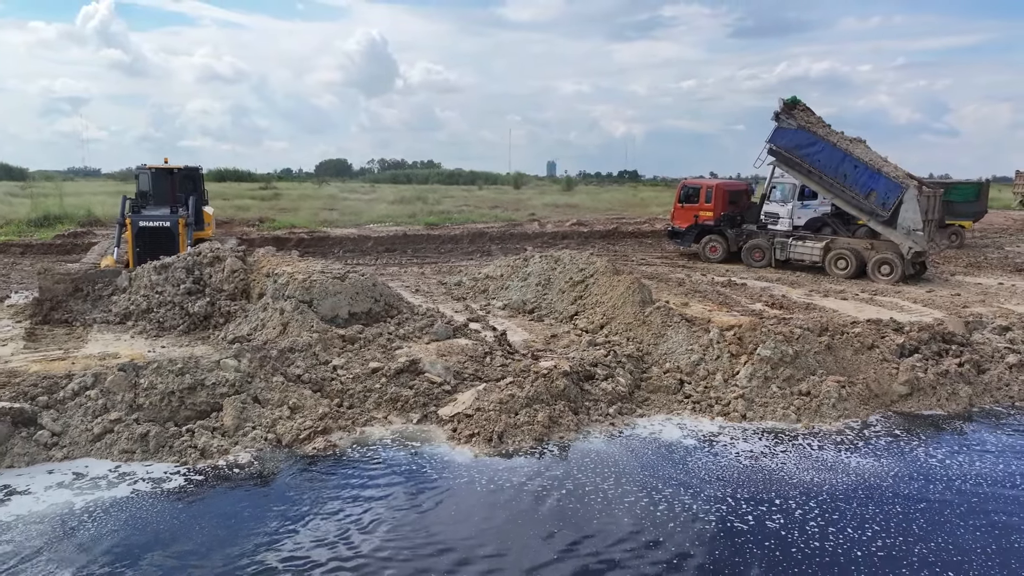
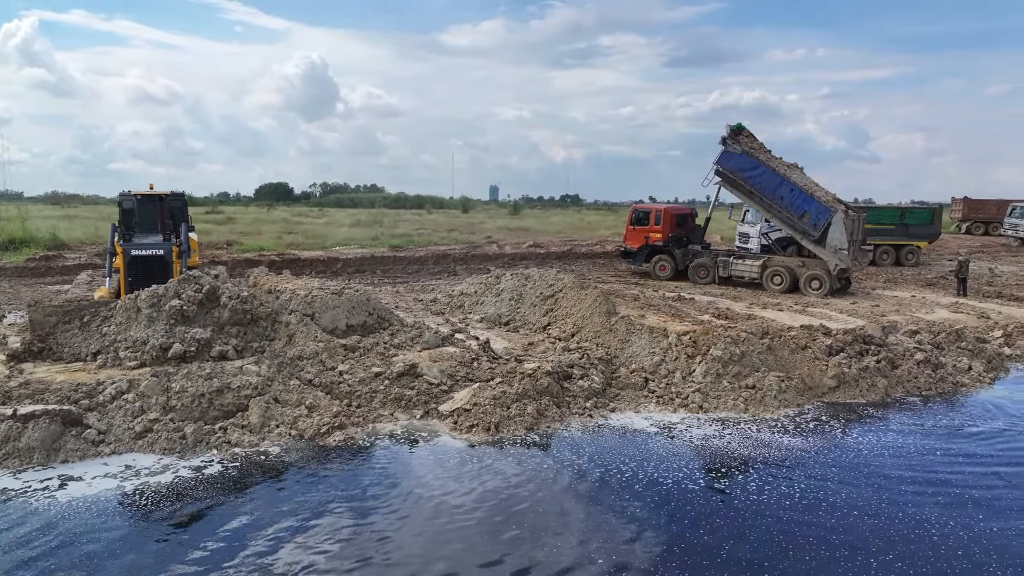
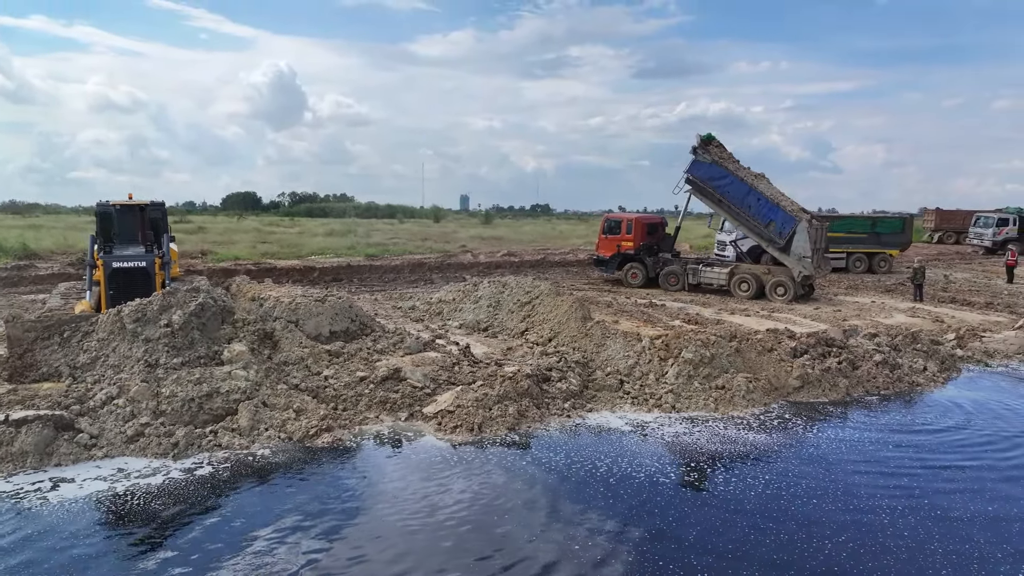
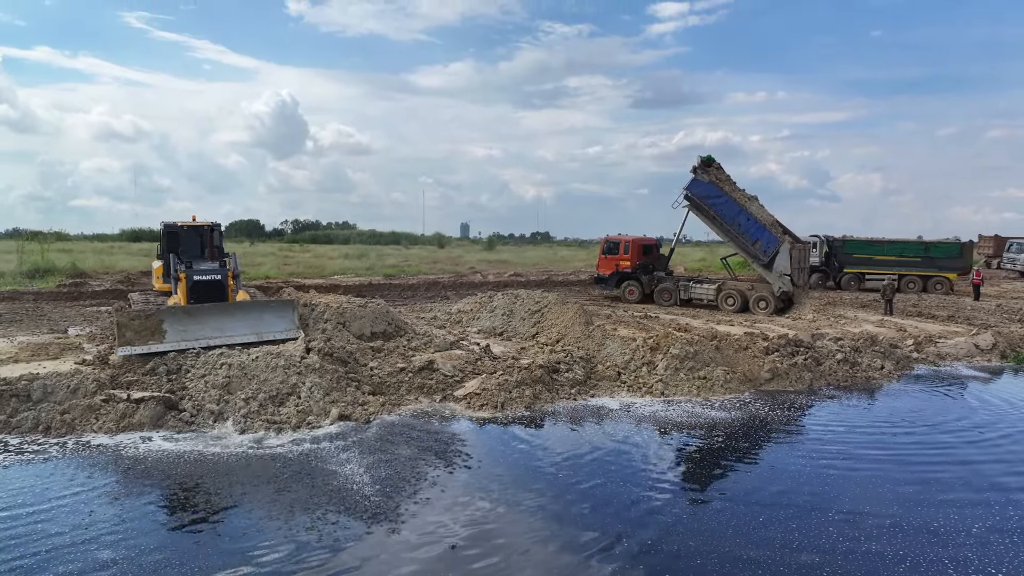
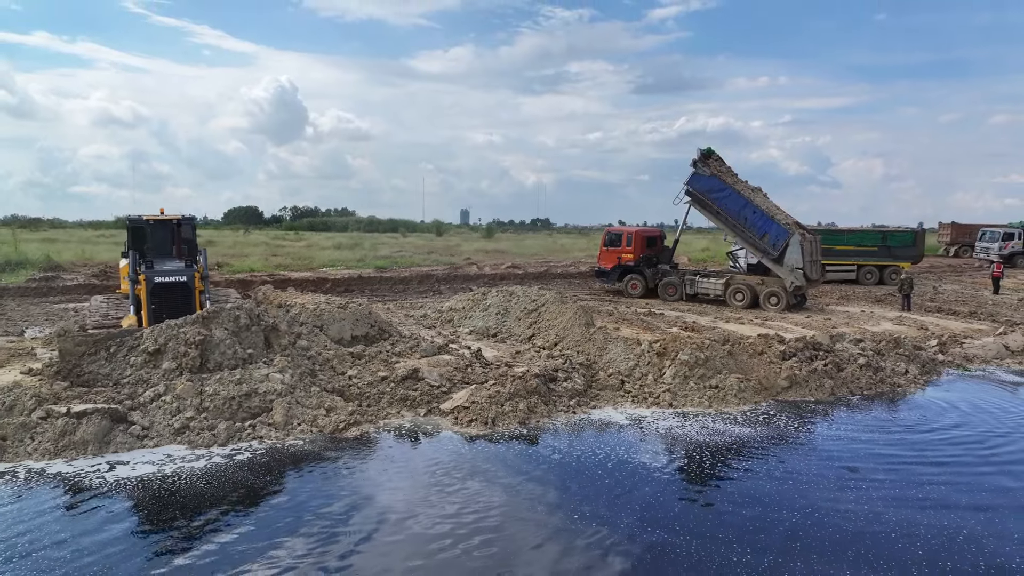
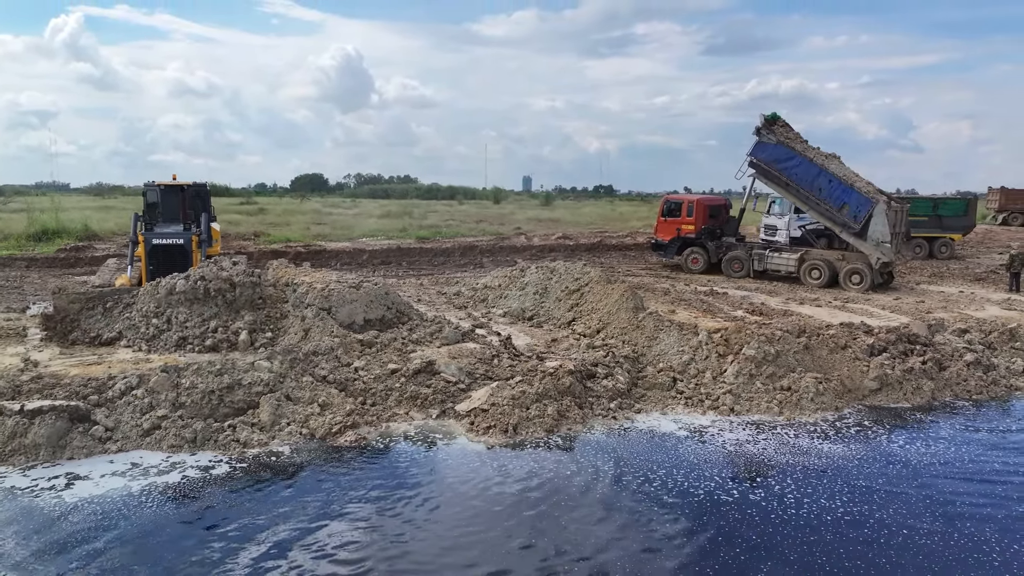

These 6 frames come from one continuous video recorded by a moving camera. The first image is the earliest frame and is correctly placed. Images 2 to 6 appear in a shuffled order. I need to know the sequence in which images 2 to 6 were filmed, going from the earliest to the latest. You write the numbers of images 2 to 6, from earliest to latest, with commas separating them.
6, 2, 3, 5, 4
